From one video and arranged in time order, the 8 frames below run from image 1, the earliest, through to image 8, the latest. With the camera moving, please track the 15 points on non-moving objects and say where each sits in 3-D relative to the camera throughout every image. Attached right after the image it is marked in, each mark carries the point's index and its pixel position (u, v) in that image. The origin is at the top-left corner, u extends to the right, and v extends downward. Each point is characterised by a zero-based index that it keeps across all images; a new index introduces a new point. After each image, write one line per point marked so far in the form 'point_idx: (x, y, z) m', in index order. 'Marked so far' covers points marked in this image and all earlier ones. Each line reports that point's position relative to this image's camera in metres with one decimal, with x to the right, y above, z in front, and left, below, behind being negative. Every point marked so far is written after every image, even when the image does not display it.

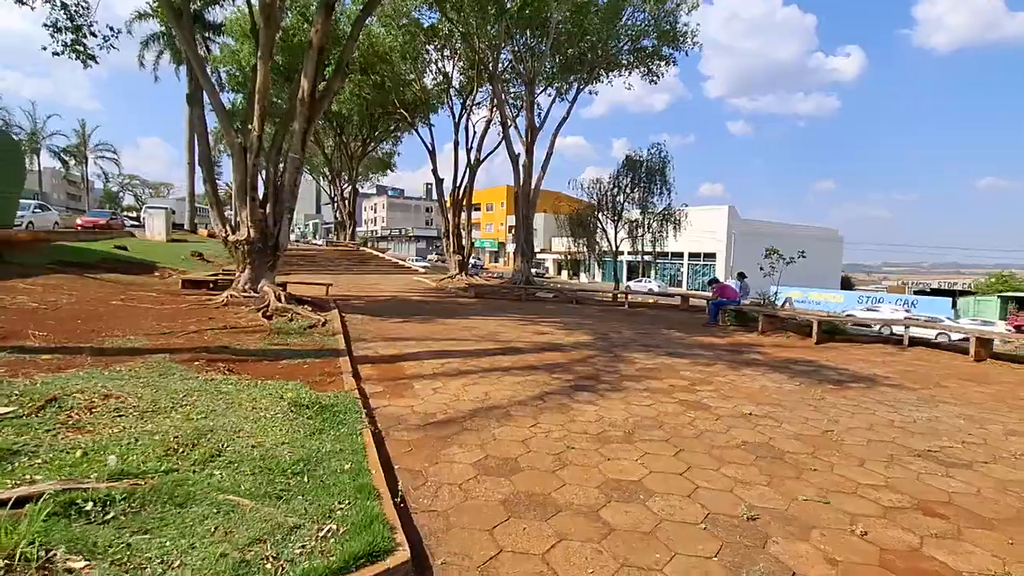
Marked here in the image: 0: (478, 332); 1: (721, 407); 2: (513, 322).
0: (-0.7, -0.9, +10.1) m
1: (+2.4, -1.4, +5.7) m
2: (0.0, -0.8, +11.8) m
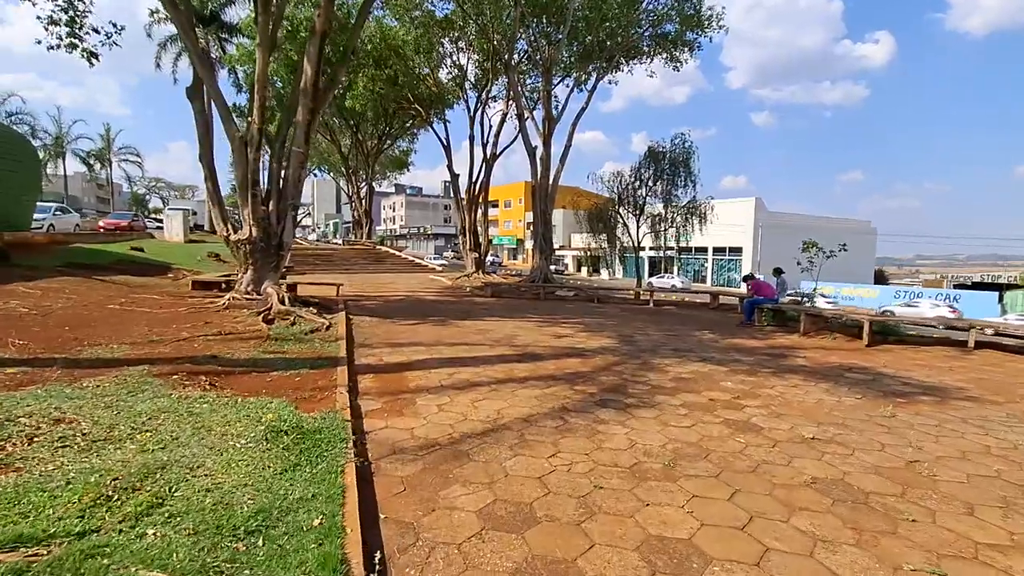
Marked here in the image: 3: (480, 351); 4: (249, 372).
0: (-0.4, -0.9, +9.3) m
1: (+2.5, -1.4, +4.8) m
2: (+0.4, -0.8, +11.1) m
3: (-0.5, -1.0, +8.0) m
4: (-3.0, -1.0, +5.8) m
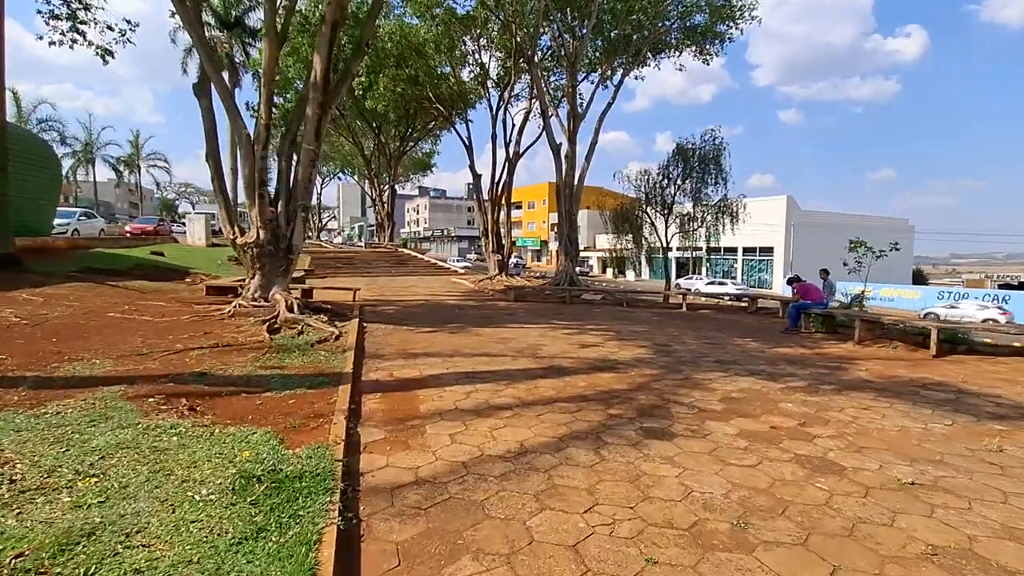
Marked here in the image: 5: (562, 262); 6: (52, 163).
0: (0.0, -1.0, +8.5) m
1: (+2.7, -1.4, +3.9) m
2: (+0.9, -0.9, +10.2) m
3: (-0.2, -1.1, +7.2) m
4: (-2.8, -1.1, +5.1) m
5: (+1.9, +1.0, +19.2) m
6: (-16.5, +4.5, +17.9) m
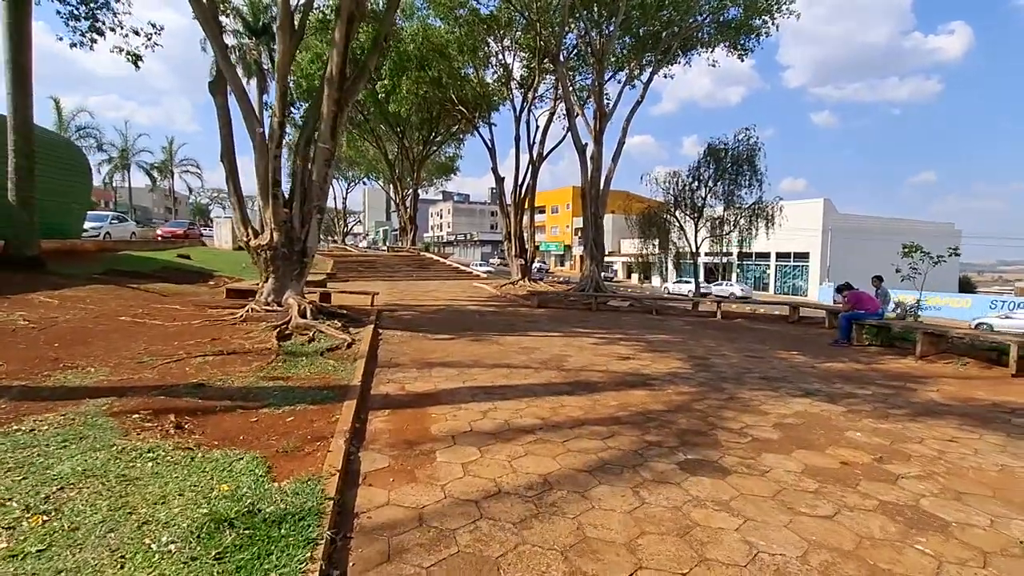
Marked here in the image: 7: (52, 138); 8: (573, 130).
0: (+0.4, -1.1, +7.9) m
1: (+2.9, -1.5, +3.1) m
2: (+1.4, -1.0, +9.6) m
3: (+0.2, -1.2, +6.6) m
4: (-2.6, -1.1, +4.6) m
5: (+2.8, +0.8, +18.5) m
6: (-15.6, +4.4, +18.1) m
7: (-15.5, +5.0, +17.0) m
8: (+2.4, +5.9, +18.9) m
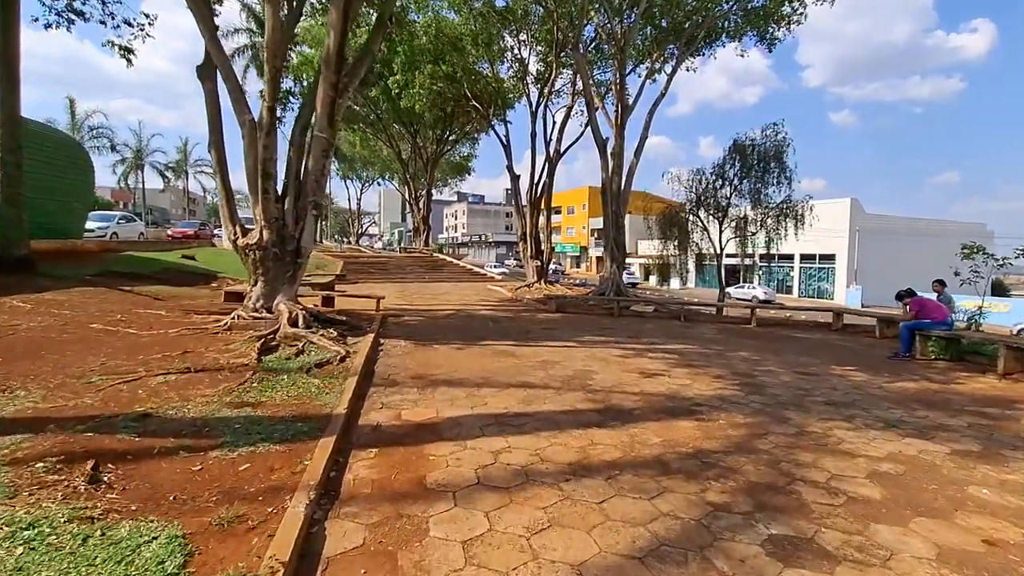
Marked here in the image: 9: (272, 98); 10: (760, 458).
0: (+0.6, -1.2, +6.9) m
1: (+3.0, -1.6, +2.0) m
2: (+1.6, -1.1, +8.5) m
3: (+0.3, -1.3, +5.5) m
4: (-2.4, -1.2, +3.6) m
5: (+3.3, +0.7, +17.4) m
6: (-15.1, +4.3, +17.5) m
7: (-15.0, +5.0, +16.3) m
8: (+2.9, +5.8, +17.8) m
9: (-3.8, +3.1, +8.0) m
10: (+2.0, -1.4, +4.1) m
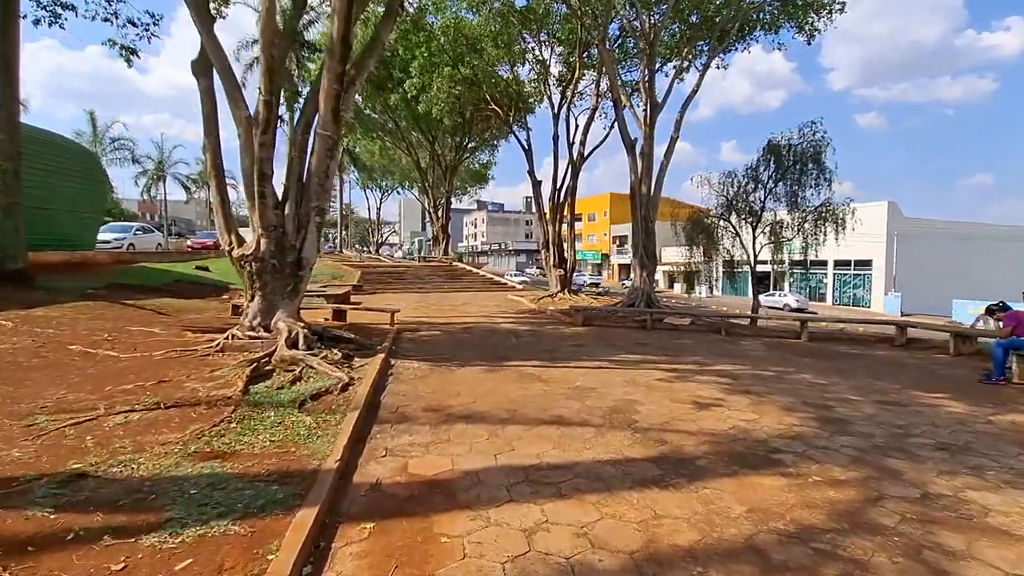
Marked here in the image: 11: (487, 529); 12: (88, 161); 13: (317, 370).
0: (+1.0, -1.3, +5.8) m
1: (+3.1, -1.7, +0.9) m
2: (+2.1, -1.3, +7.4) m
3: (+0.6, -1.4, +4.5) m
4: (-2.2, -1.3, +2.7) m
5: (+4.0, +0.3, +16.2) m
6: (-14.3, +3.9, +17.2) m
7: (-14.3, +4.6, +16.0) m
8: (+3.6, +5.5, +16.7) m
9: (-3.5, +2.8, +7.2) m
10: (+2.3, -1.5, +3.0) m
11: (-0.2, -1.5, +3.1) m
12: (-14.4, +4.3, +17.1) m
13: (-2.4, -1.0, +6.2) m
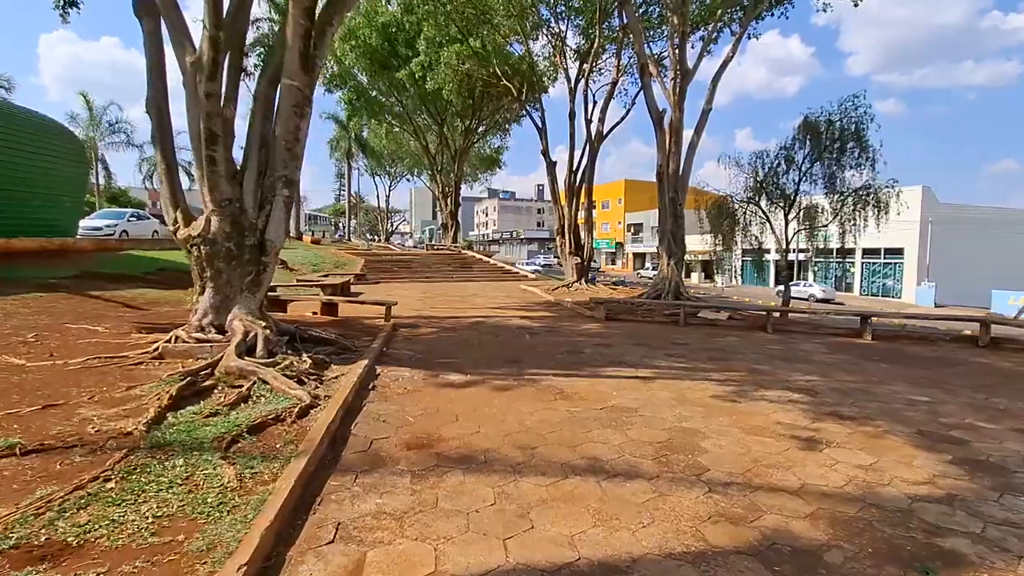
0: (+1.1, -1.3, +4.3) m
1: (+3.2, -1.7, -0.7) m
2: (+2.2, -1.2, +5.8) m
3: (+0.8, -1.4, +2.9) m
4: (-2.1, -1.3, +1.2) m
5: (+4.4, +0.6, +14.5) m
6: (-13.9, +4.2, +15.8) m
7: (-13.9, +4.9, +14.6) m
8: (+4.0, +5.8, +14.9) m
9: (-3.3, +2.9, +5.7) m
10: (+2.4, -1.5, +1.5) m
11: (-0.1, -1.4, +1.6) m
12: (-14.0, +4.6, +15.8) m
13: (-2.3, -0.9, +4.7) m
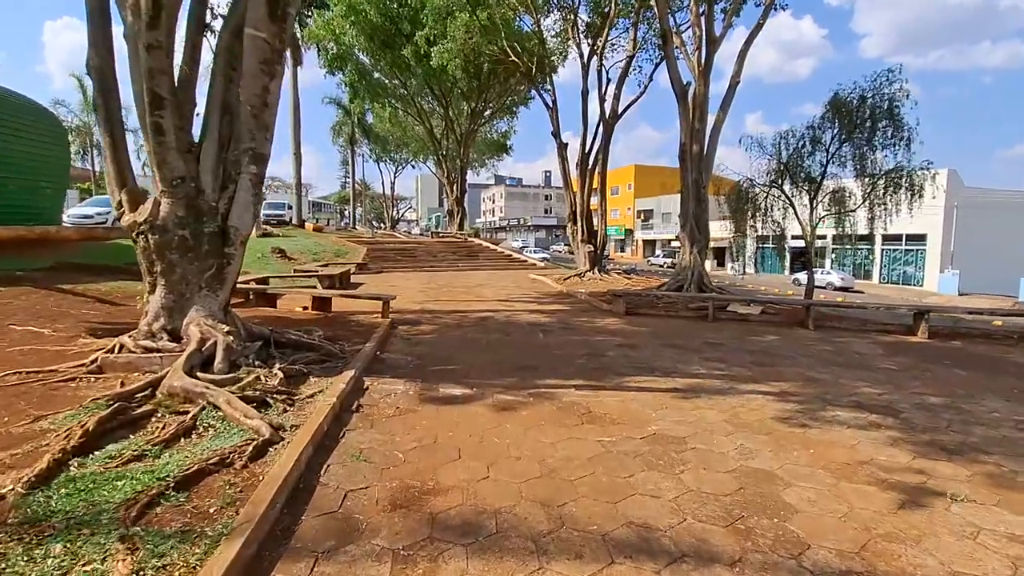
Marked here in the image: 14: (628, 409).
0: (+1.3, -1.3, +3.2) m
1: (+3.2, -1.8, -1.8) m
2: (+2.4, -1.1, +4.7) m
3: (+0.9, -1.4, +1.9) m
4: (-2.1, -1.4, +0.2) m
5: (+4.7, +0.9, +13.4) m
6: (-13.6, +4.5, +14.9) m
7: (-13.6, +5.1, +13.6) m
8: (+4.3, +6.0, +13.7) m
9: (-3.2, +3.0, +4.6) m
10: (+2.4, -1.6, +0.4) m
11: (0.0, -1.5, +0.6) m
12: (-13.7, +4.9, +14.8) m
13: (-2.1, -0.9, +3.7) m
14: (+1.1, -1.1, +4.7) m
